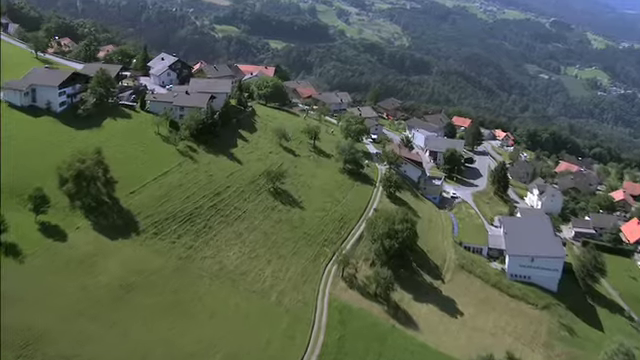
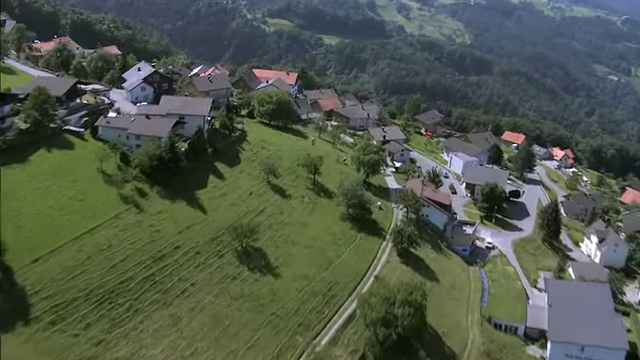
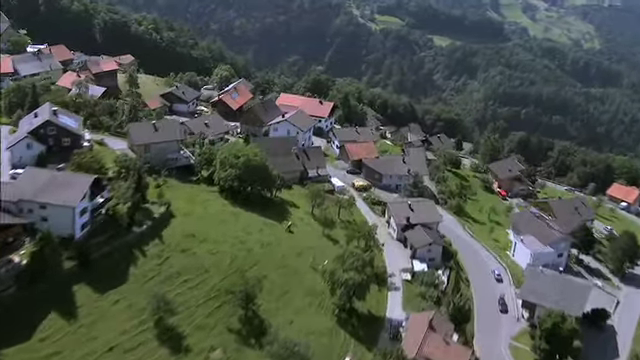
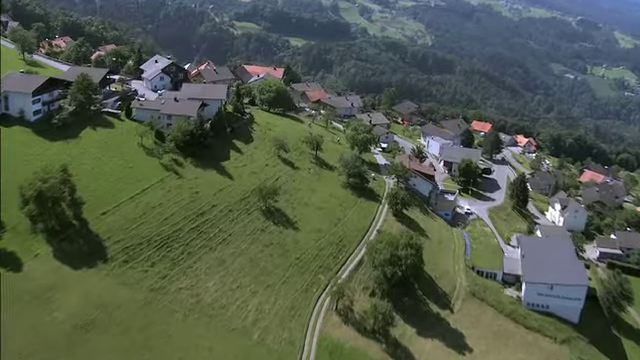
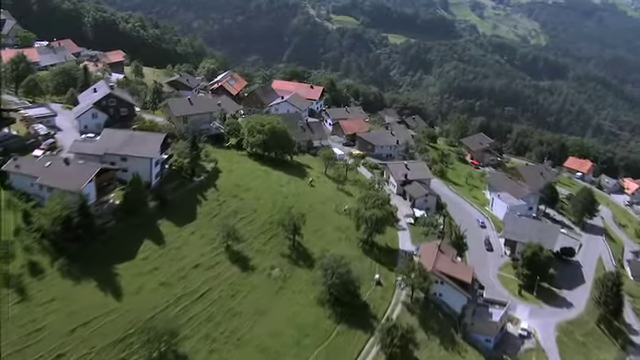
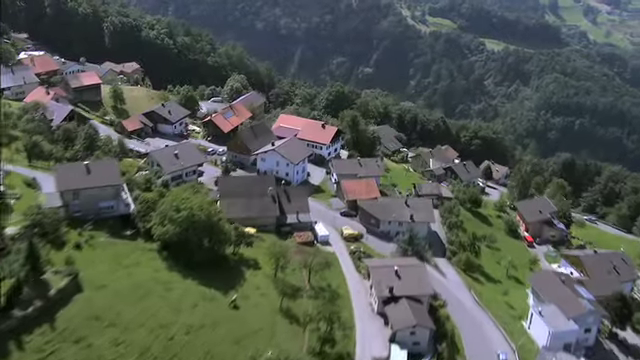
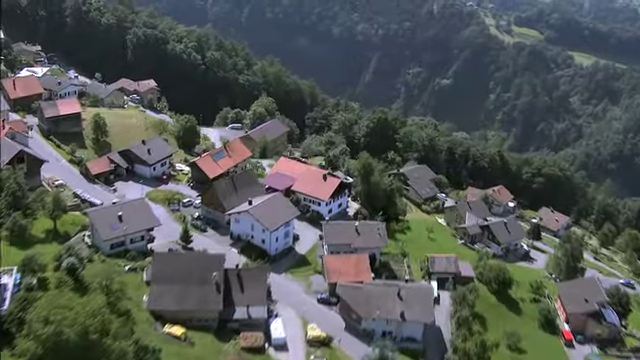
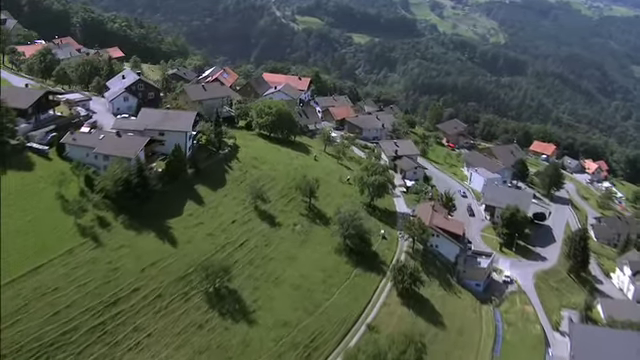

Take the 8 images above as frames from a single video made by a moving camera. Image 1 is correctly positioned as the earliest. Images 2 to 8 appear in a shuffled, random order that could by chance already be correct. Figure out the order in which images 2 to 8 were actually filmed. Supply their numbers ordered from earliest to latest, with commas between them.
4, 2, 8, 5, 3, 6, 7
